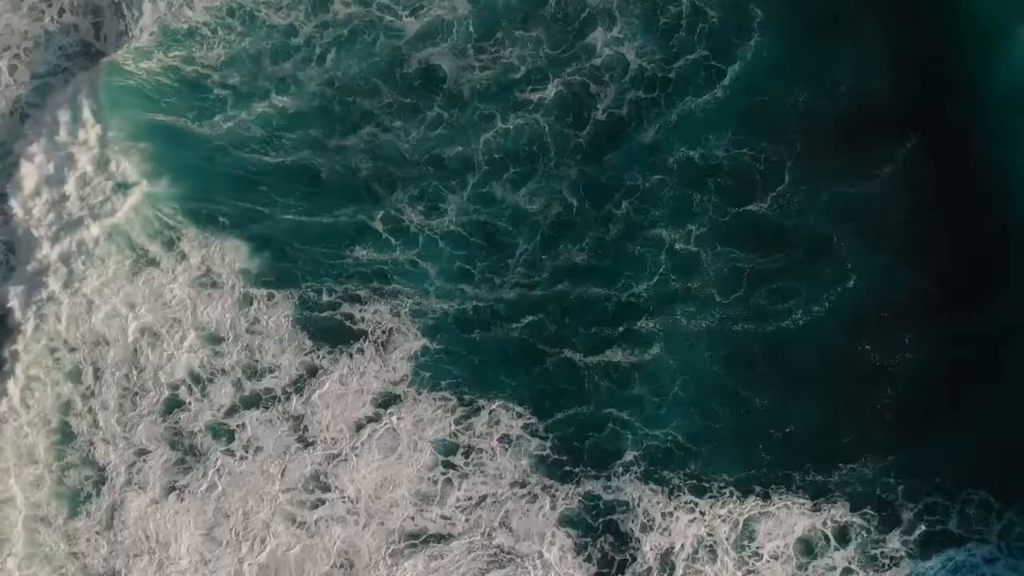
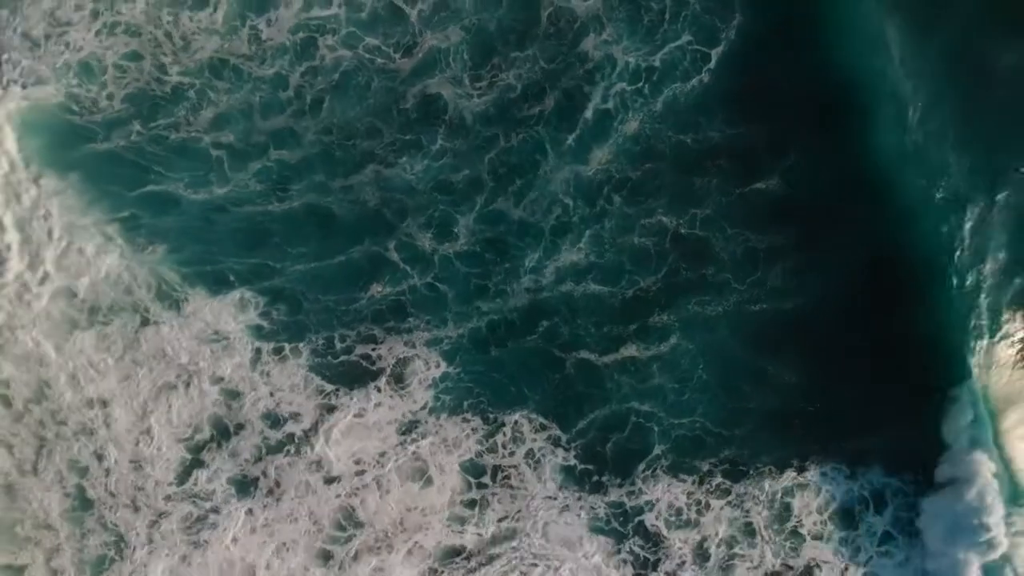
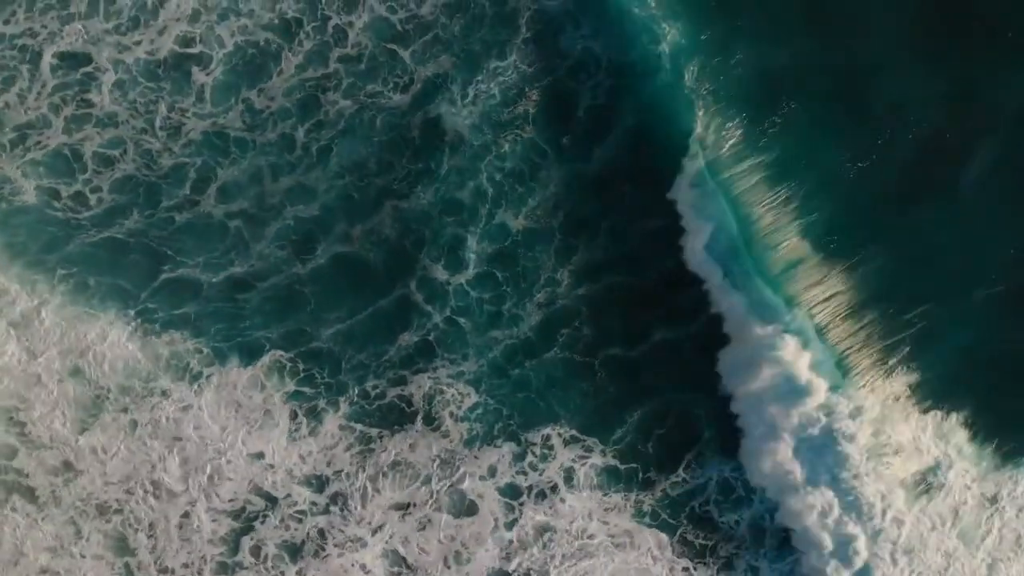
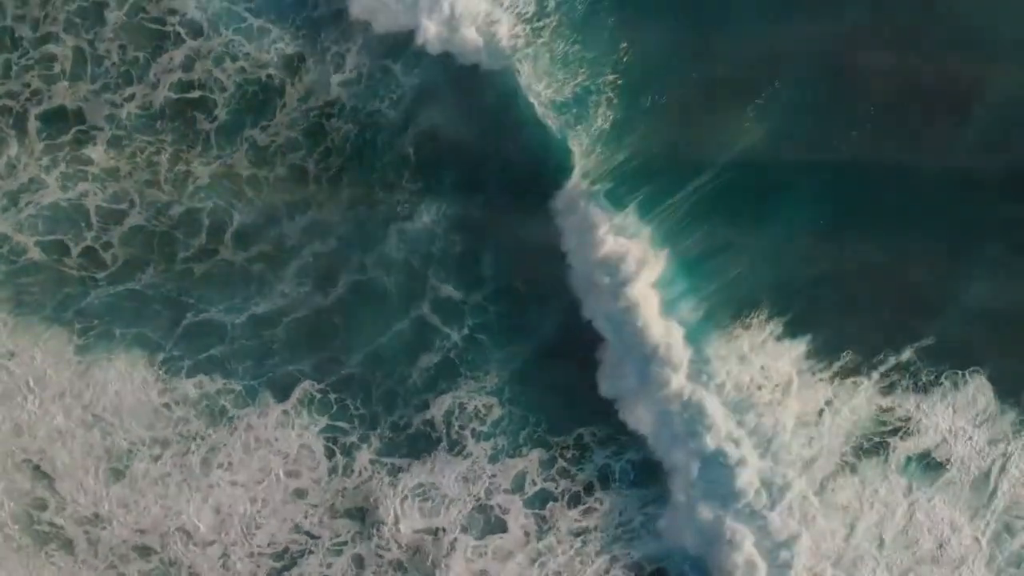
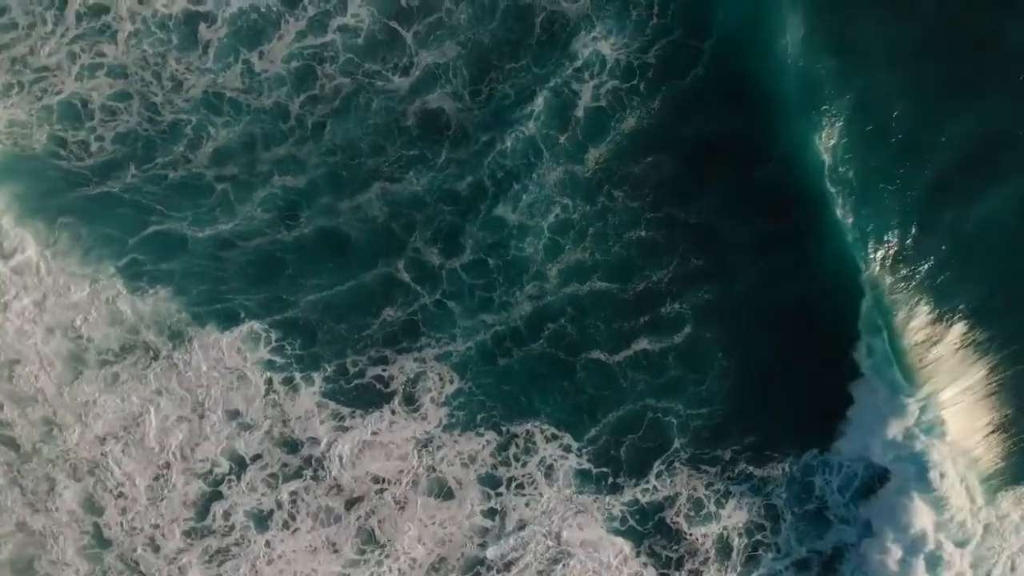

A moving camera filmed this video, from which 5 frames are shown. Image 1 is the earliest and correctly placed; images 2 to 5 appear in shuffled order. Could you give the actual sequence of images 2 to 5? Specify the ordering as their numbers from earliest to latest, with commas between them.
2, 5, 3, 4
